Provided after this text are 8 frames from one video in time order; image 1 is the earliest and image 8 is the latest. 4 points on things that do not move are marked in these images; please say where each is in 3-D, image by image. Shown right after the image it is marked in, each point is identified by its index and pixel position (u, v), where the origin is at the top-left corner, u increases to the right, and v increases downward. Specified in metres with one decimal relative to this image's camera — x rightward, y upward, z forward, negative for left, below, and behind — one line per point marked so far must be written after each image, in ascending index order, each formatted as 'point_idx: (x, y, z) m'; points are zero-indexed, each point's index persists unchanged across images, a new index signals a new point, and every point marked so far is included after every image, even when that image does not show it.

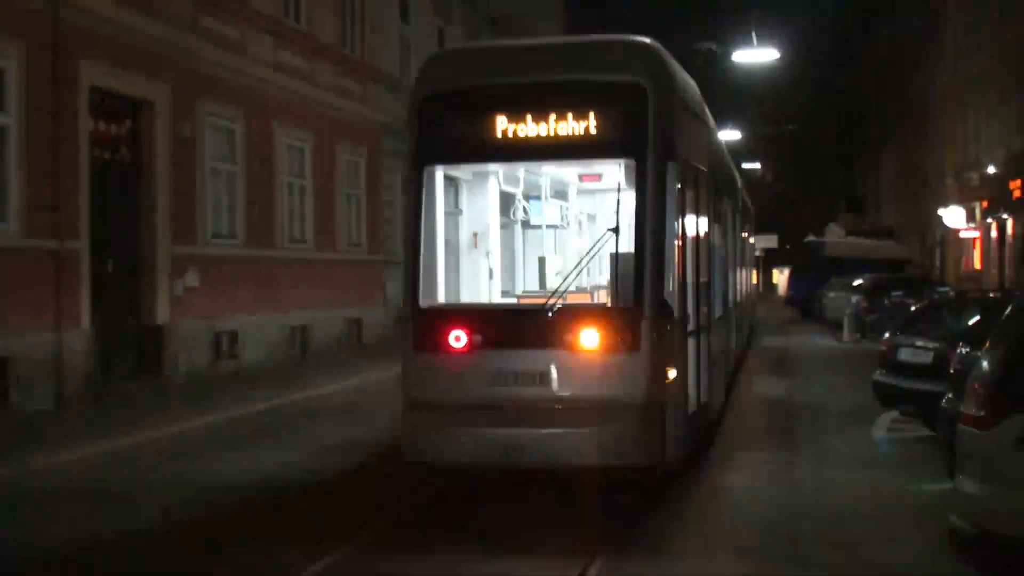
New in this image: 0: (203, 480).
0: (-2.4, -1.5, +10.1) m
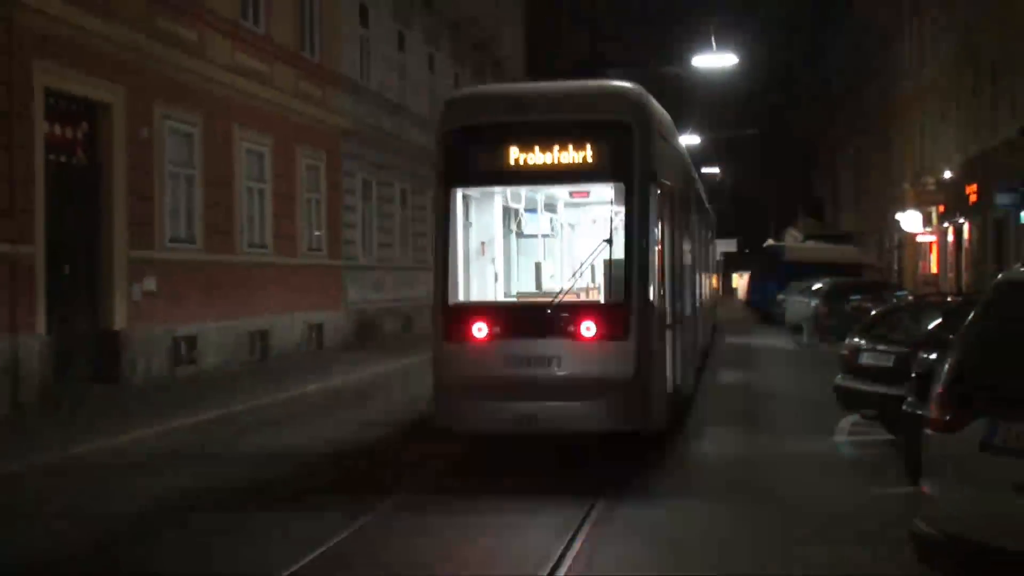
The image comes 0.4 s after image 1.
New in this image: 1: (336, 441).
0: (-2.7, -1.5, +10.0) m
1: (-1.7, -1.4, +12.3) m
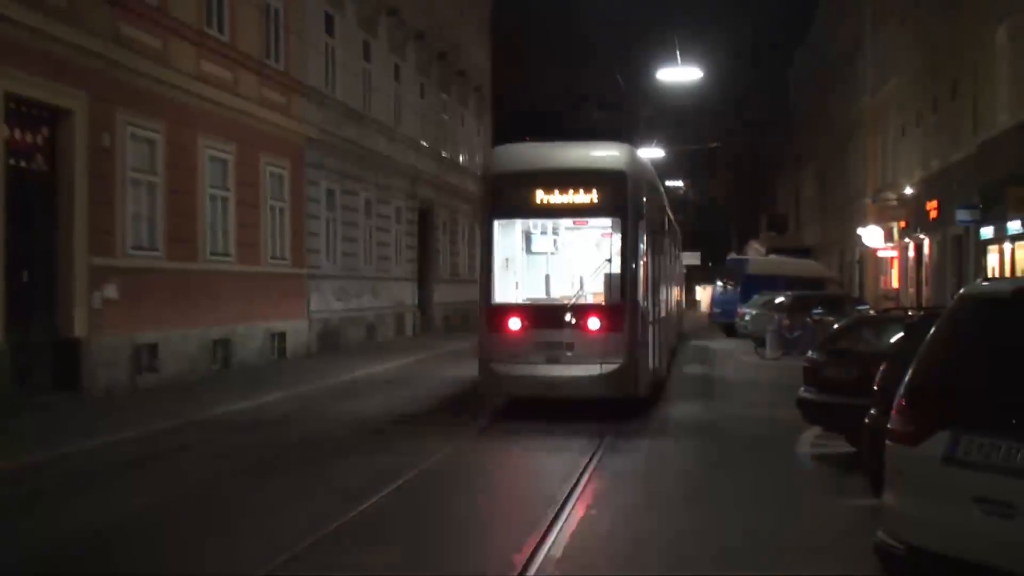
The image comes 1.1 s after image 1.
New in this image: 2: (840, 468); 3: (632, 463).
0: (-3.0, -1.6, +9.9) m
1: (-2.0, -1.5, +12.3) m
2: (+2.6, -1.4, +10.3) m
3: (+0.9, -1.4, +10.7) m
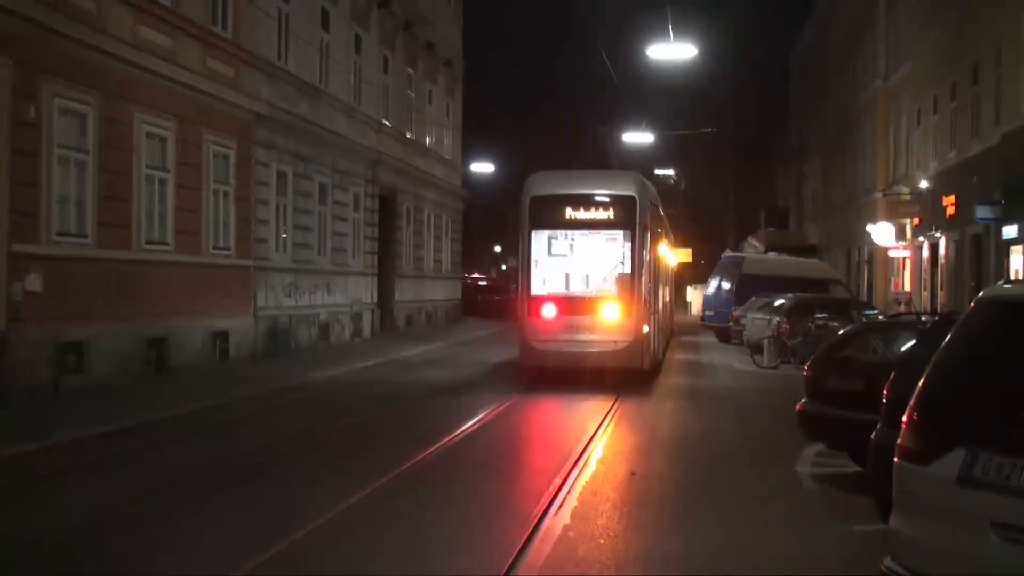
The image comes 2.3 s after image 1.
0: (-3.2, -1.5, +9.0) m
1: (-2.3, -1.5, +11.4) m
2: (+2.4, -1.5, +9.4) m
3: (+0.7, -1.4, +9.8) m
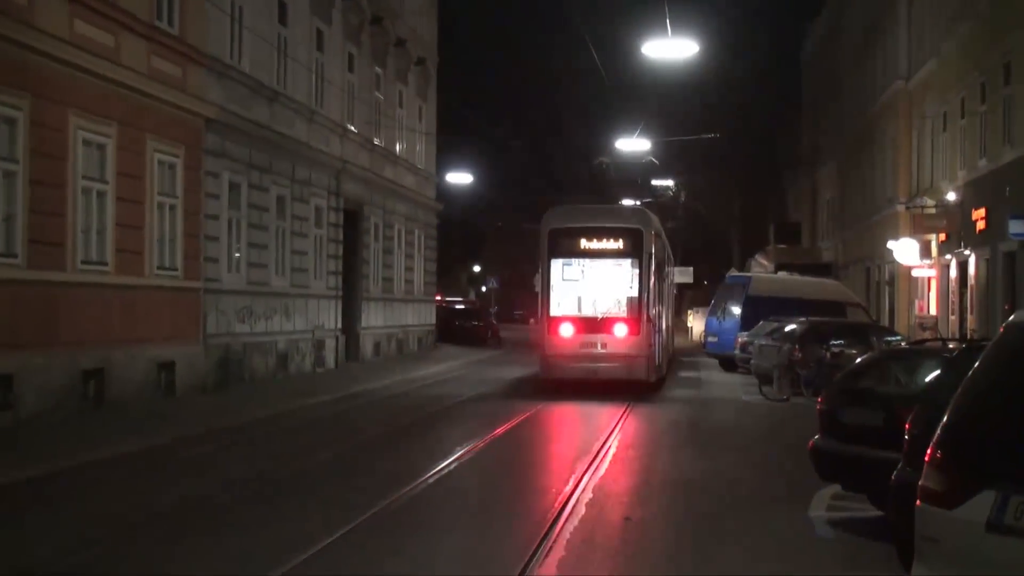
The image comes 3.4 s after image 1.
0: (-3.3, -1.7, +8.1) m
1: (-2.4, -1.7, +10.5) m
2: (+2.3, -1.6, +8.5) m
3: (+0.6, -1.6, +9.0) m
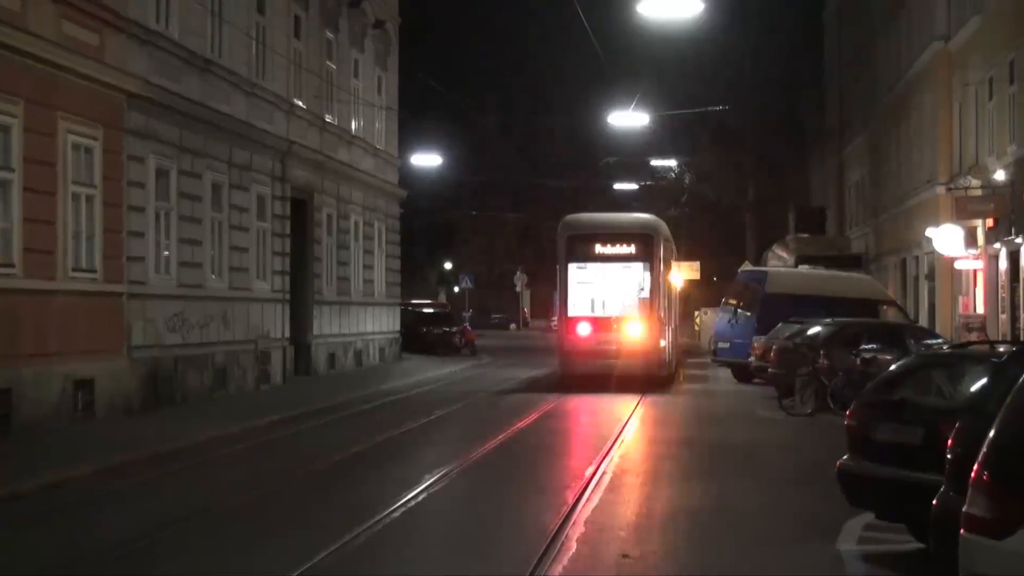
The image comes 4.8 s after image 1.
0: (-3.4, -1.7, +7.1) m
1: (-2.5, -1.7, +9.4) m
2: (+2.2, -1.6, +7.5) m
3: (+0.5, -1.6, +7.9) m
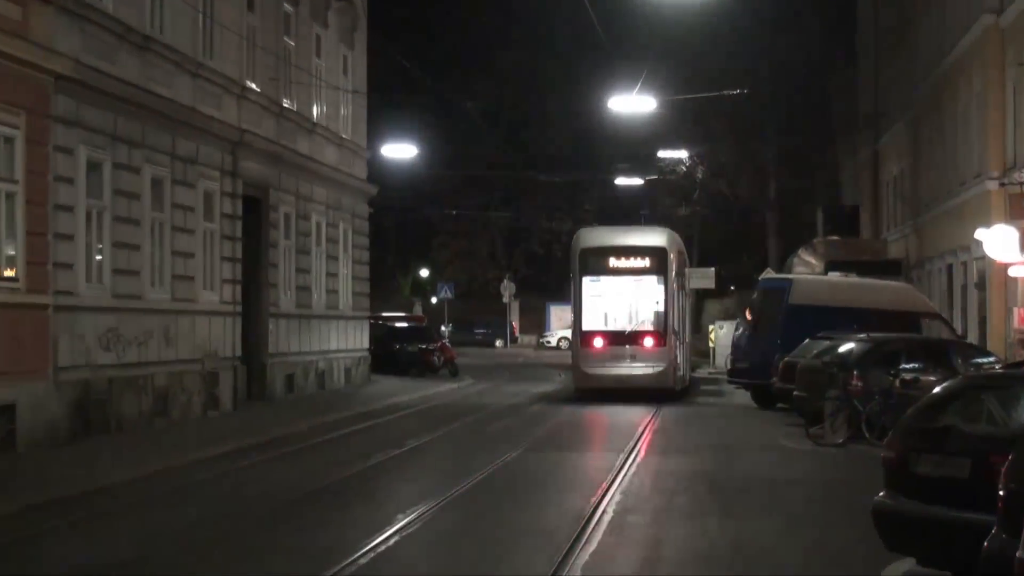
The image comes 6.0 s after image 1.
0: (-3.5, -1.8, +6.3) m
1: (-2.5, -1.8, +8.6) m
2: (+2.2, -1.7, +6.6) m
3: (+0.5, -1.7, +7.1) m
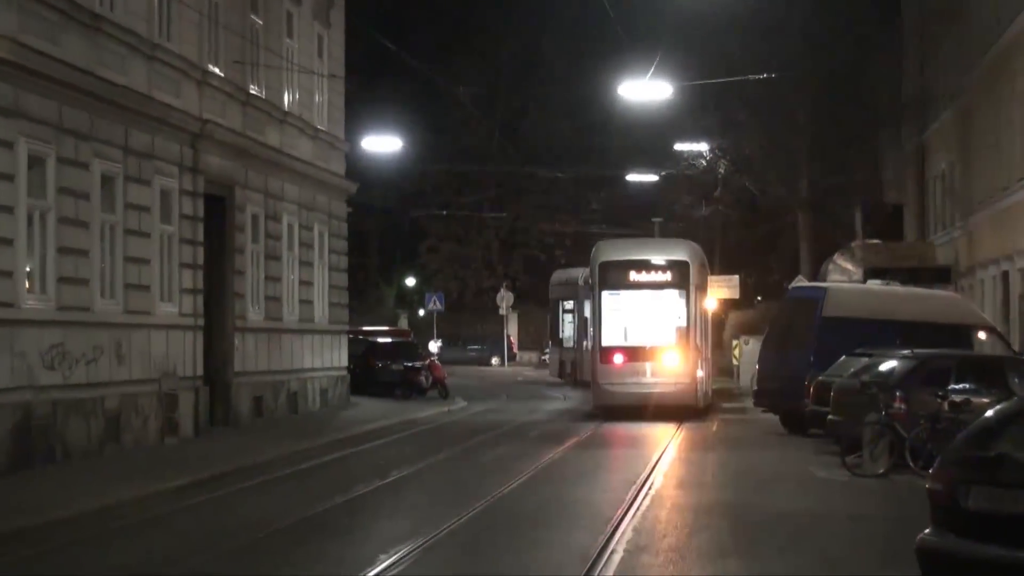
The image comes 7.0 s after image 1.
0: (-3.5, -1.8, +5.7) m
1: (-2.5, -1.9, +8.0) m
2: (+2.2, -1.7, +6.0) m
3: (+0.5, -1.7, +6.5) m
